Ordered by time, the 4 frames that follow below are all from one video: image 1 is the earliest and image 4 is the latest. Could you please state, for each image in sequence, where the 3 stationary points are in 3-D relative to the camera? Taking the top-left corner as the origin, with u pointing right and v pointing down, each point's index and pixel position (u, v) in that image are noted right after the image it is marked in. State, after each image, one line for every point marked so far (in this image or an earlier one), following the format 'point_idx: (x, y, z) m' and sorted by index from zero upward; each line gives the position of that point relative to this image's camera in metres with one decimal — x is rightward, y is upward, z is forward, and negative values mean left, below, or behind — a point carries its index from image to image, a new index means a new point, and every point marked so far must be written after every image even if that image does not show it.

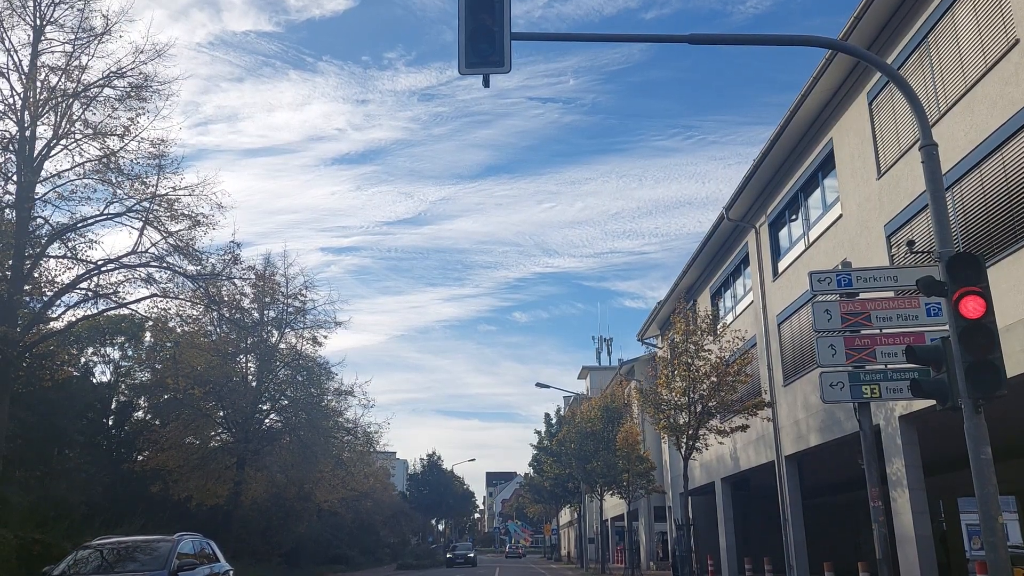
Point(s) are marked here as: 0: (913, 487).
0: (+7.1, -3.5, +15.4) m
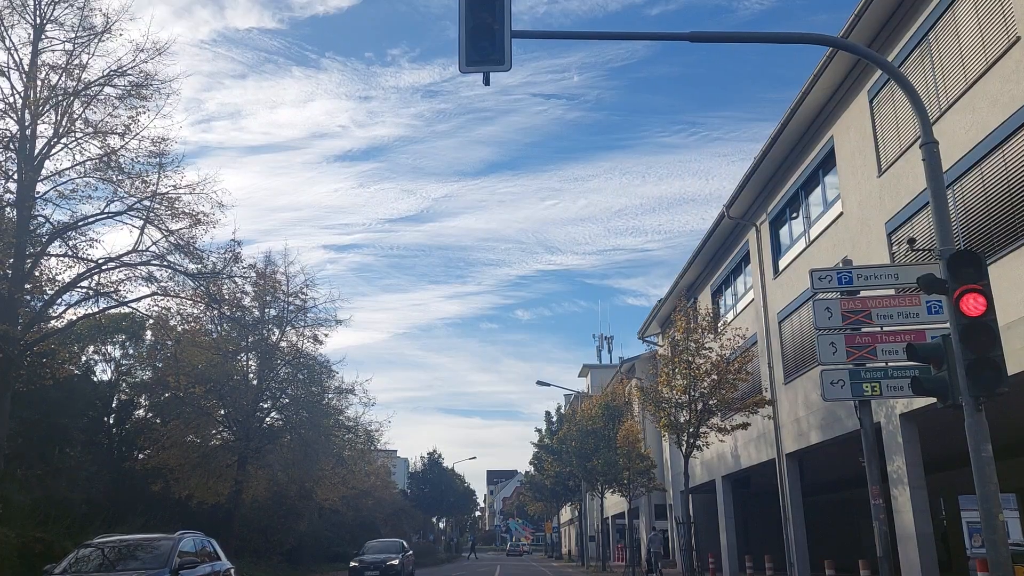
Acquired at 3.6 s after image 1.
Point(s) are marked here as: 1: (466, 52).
0: (+7.1, -3.5, +15.4) m
1: (-0.4, +1.9, +7.0) m
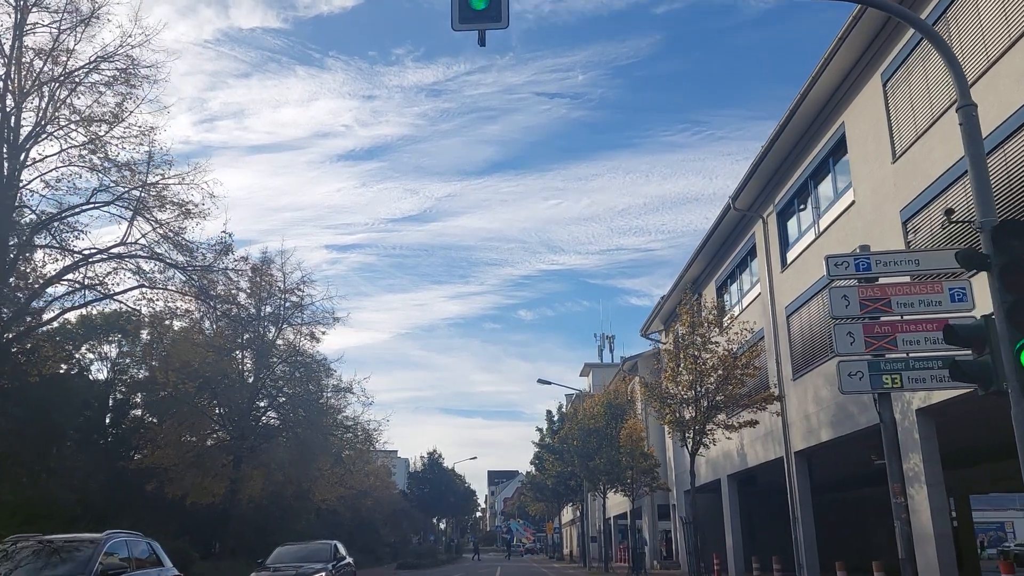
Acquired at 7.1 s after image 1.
0: (+7.1, -3.3, +14.7) m
1: (-0.4, +2.1, +6.3) m
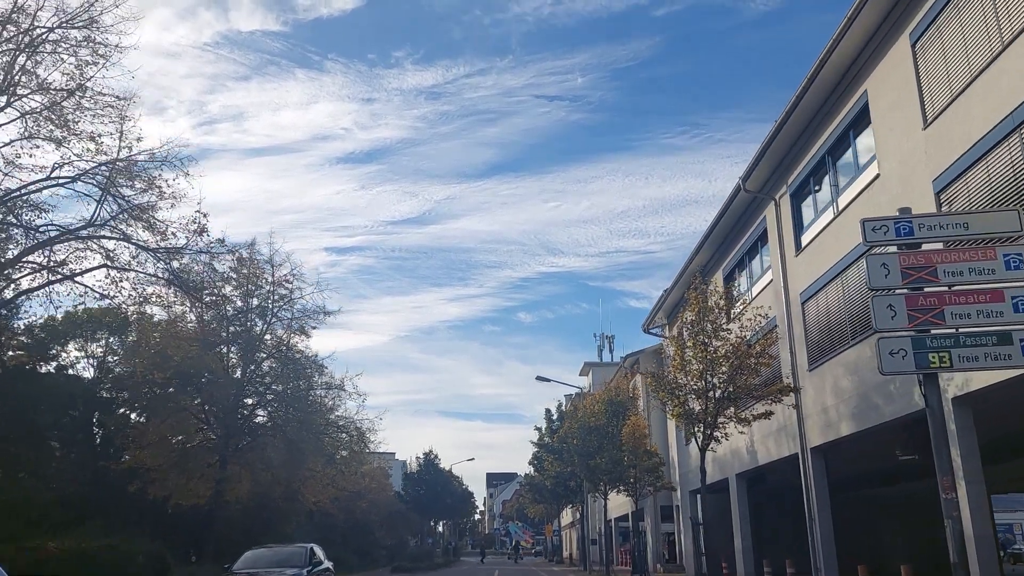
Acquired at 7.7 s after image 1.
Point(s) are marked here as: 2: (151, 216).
0: (+7.0, -2.9, +13.3) m
1: (-0.5, +2.5, +4.9) m
2: (-7.7, +1.6, +18.6) m
